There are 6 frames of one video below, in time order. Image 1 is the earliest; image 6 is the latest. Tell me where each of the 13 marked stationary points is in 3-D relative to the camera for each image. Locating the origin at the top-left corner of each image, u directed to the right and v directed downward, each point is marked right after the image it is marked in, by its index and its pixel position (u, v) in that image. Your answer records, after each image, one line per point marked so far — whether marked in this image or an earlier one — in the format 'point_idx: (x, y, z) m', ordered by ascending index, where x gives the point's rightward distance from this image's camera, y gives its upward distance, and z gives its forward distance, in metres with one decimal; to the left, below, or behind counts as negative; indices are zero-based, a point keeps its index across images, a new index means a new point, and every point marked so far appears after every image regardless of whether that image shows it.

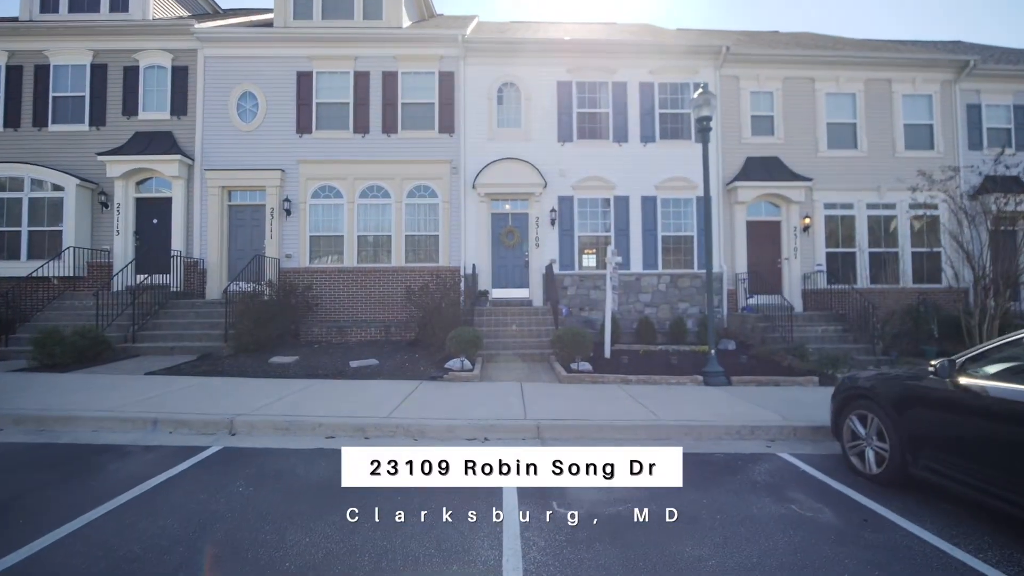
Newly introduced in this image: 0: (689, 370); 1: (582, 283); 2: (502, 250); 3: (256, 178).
0: (+3.4, -1.6, +9.4) m
1: (+2.0, +0.1, +13.7) m
2: (-0.3, +1.1, +13.9) m
3: (-7.2, +3.1, +13.7) m
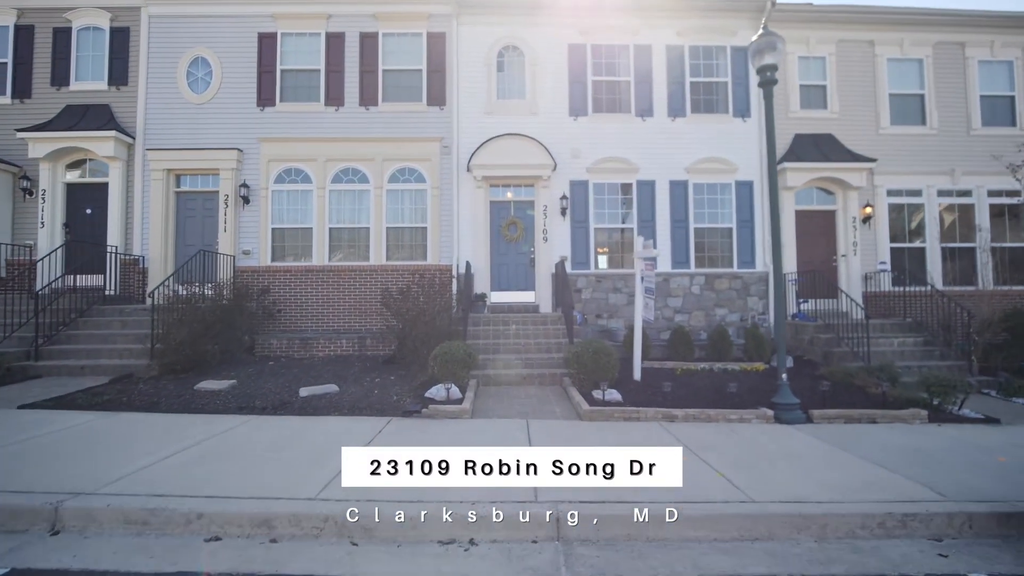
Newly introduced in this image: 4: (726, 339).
0: (+3.5, -1.7, +7.1) m
1: (+2.0, +0.1, +11.4) m
2: (-0.2, +1.0, +11.6) m
3: (-7.2, +3.0, +11.4) m
4: (+4.3, -1.0, +9.7) m
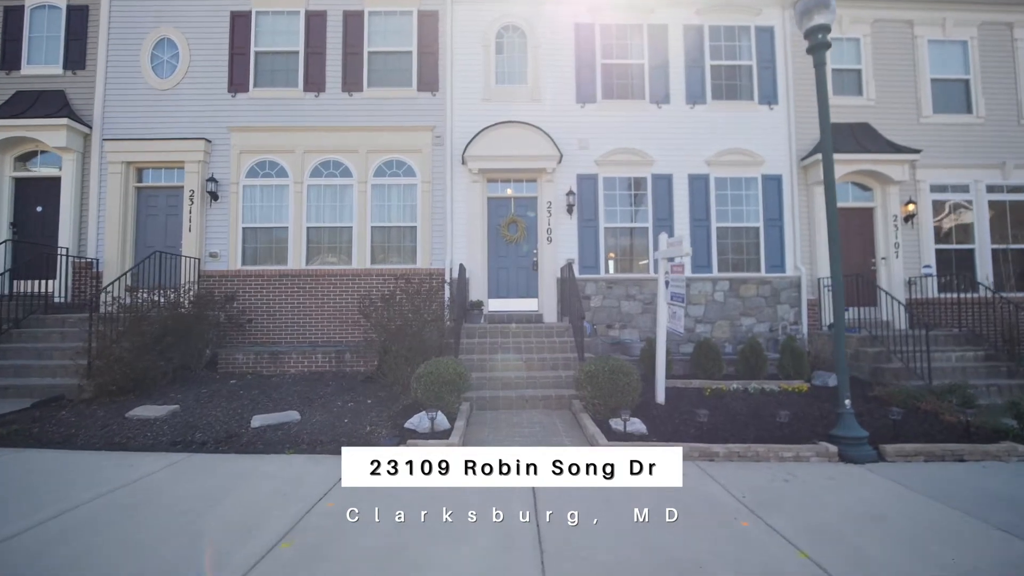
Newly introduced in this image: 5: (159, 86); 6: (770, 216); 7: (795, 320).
0: (+3.5, -1.7, +5.8) m
1: (+2.0, -0.1, +10.1) m
2: (-0.2, +0.9, +10.3) m
3: (-7.2, +2.9, +10.2) m
4: (+4.3, -1.1, +8.4) m
5: (-7.6, +4.4, +10.5) m
6: (+5.6, +1.6, +10.5) m
7: (+6.0, -0.7, +10.2) m
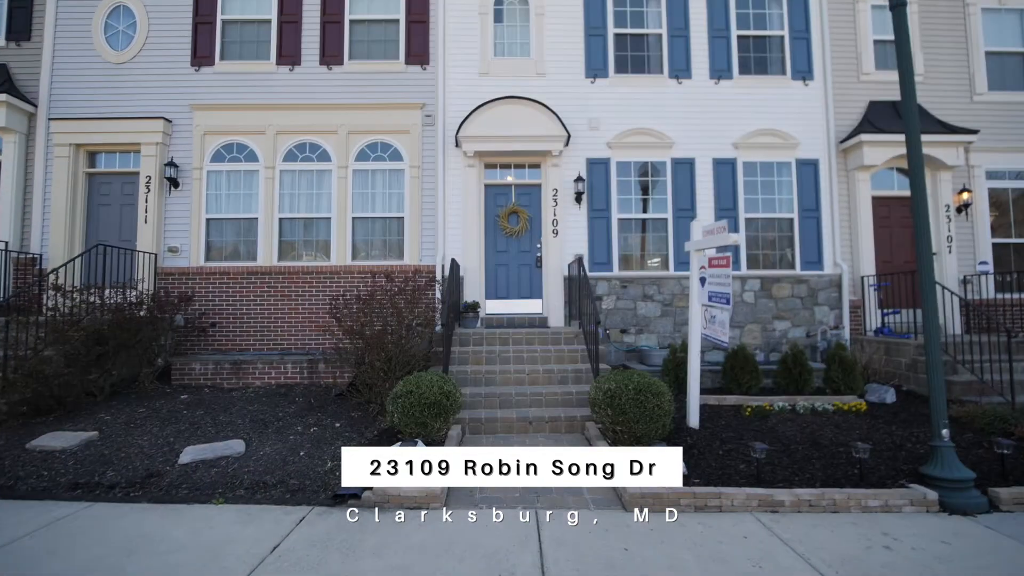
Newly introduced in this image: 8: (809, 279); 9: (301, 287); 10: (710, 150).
0: (+3.5, -1.7, +4.5) m
1: (+2.0, -0.1, +8.9) m
2: (-0.2, +0.9, +9.1) m
3: (-7.1, +2.9, +9.0) m
4: (+4.3, -1.1, +7.1) m
5: (-7.6, +4.4, +9.3) m
6: (+5.6, +1.6, +9.3) m
7: (+6.0, -0.6, +9.0) m
8: (+5.5, +0.2, +9.1) m
9: (-3.8, 0.0, +8.7) m
10: (+3.8, +2.6, +9.2) m
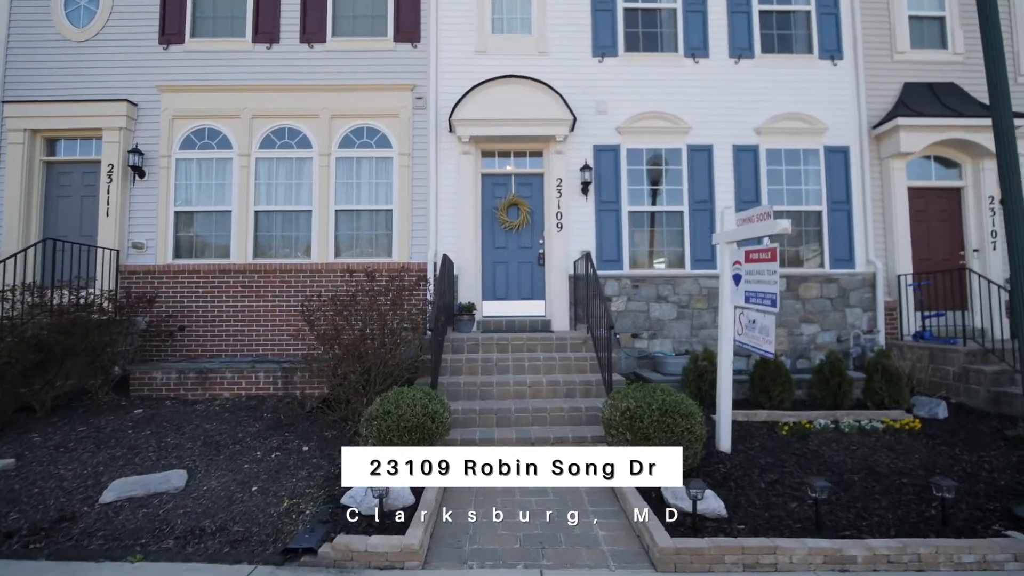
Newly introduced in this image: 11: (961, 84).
0: (+3.5, -1.7, +3.7) m
1: (+2.0, -0.1, +8.0) m
2: (-0.2, +0.9, +8.2) m
3: (-7.1, +2.9, +8.2) m
4: (+4.3, -1.1, +6.3) m
5: (-7.6, +4.4, +8.4) m
6: (+5.6, +1.6, +8.4) m
7: (+6.0, -0.6, +8.1) m
8: (+5.5, +0.2, +8.2) m
9: (-3.8, 0.0, +7.9) m
10: (+3.8, +2.6, +8.4) m
11: (+8.1, +3.7, +8.8) m
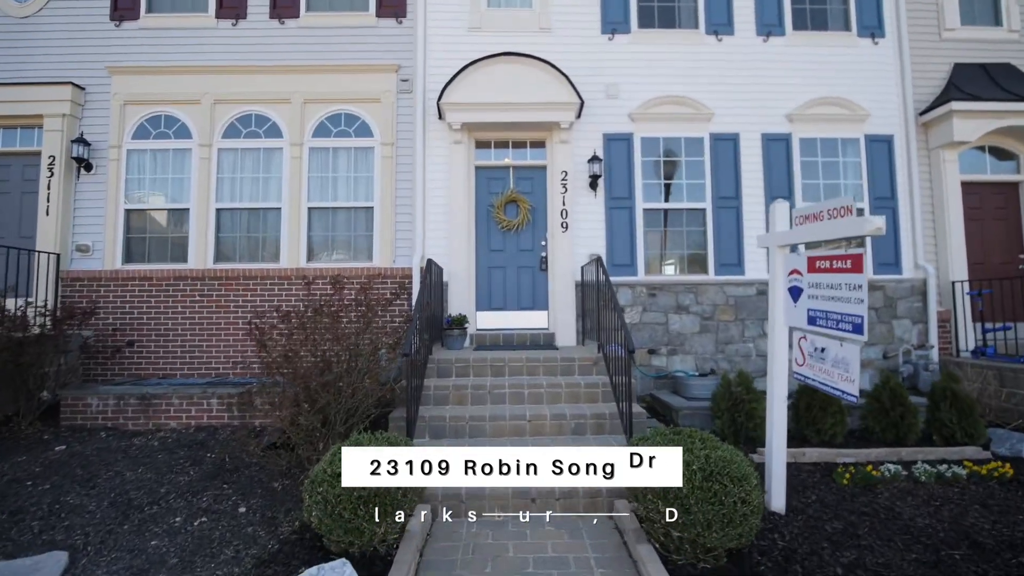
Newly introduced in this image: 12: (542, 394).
0: (+3.4, -1.8, +2.6) m
1: (+2.0, -0.2, +7.0) m
2: (-0.3, +0.8, +7.2) m
3: (-7.2, +2.8, +7.2) m
4: (+4.2, -1.2, +5.2) m
5: (-7.6, +4.2, +7.4) m
6: (+5.5, +1.4, +7.4) m
7: (+6.0, -0.8, +7.1) m
8: (+5.5, 0.0, +7.2) m
9: (-3.8, -0.1, +6.9) m
10: (+3.7, +2.5, +7.4) m
11: (+8.1, +3.6, +7.7) m
12: (+0.3, -1.1, +5.1) m
